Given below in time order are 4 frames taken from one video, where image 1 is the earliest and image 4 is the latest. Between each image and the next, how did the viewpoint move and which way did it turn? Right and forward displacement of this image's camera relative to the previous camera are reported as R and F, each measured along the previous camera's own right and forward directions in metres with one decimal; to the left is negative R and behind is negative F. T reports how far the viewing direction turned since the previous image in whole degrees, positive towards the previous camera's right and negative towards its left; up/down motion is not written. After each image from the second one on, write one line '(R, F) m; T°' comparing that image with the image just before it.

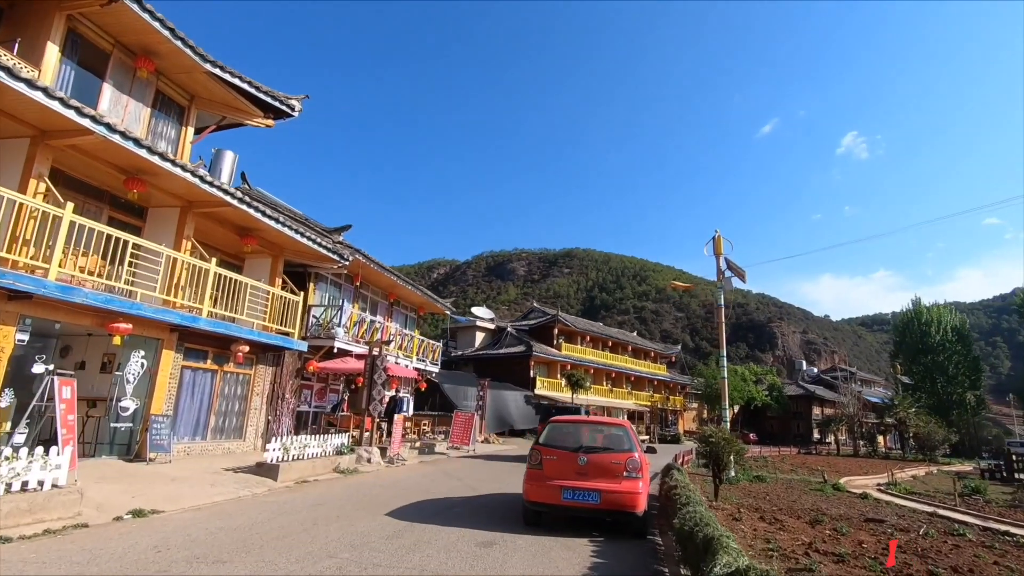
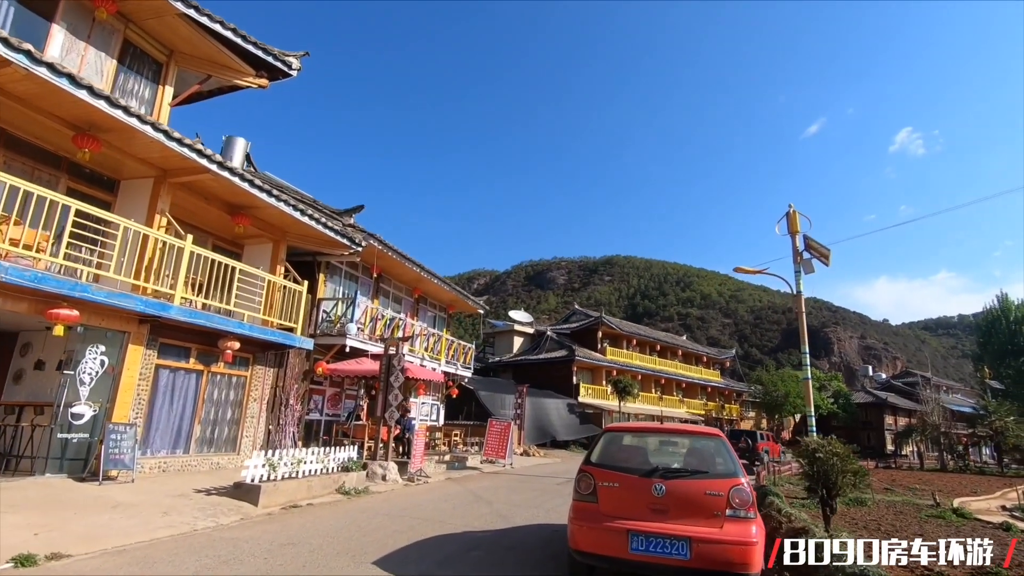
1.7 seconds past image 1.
(0.0, +2.3) m; -4°
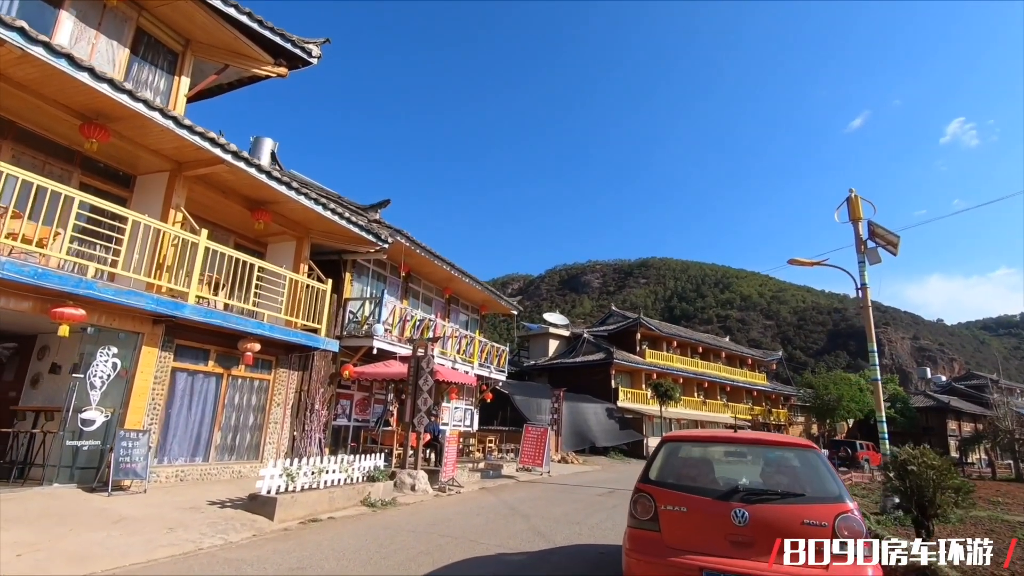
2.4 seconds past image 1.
(0.0, +0.9) m; -4°
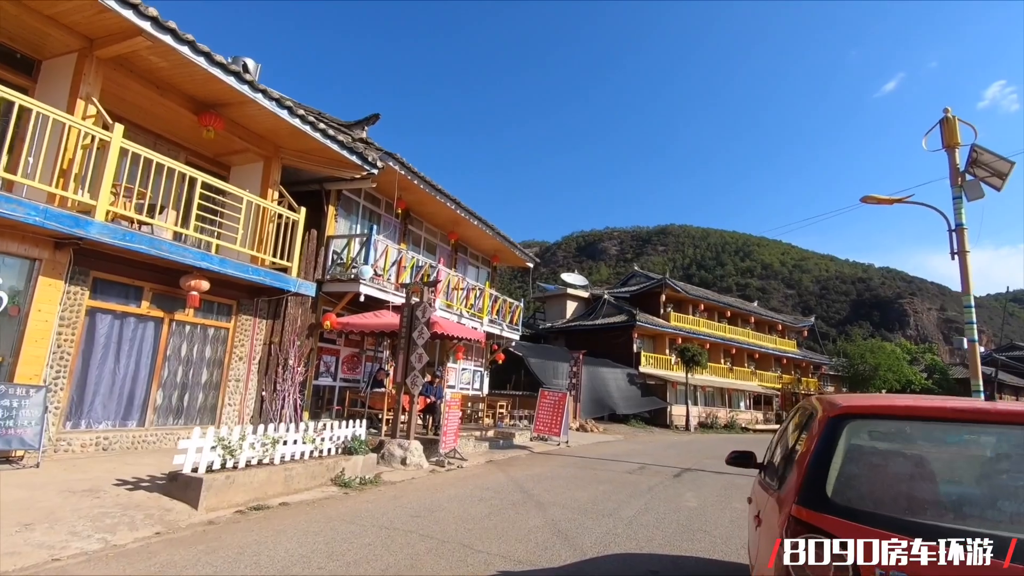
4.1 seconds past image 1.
(0.0, +2.2) m; -2°
